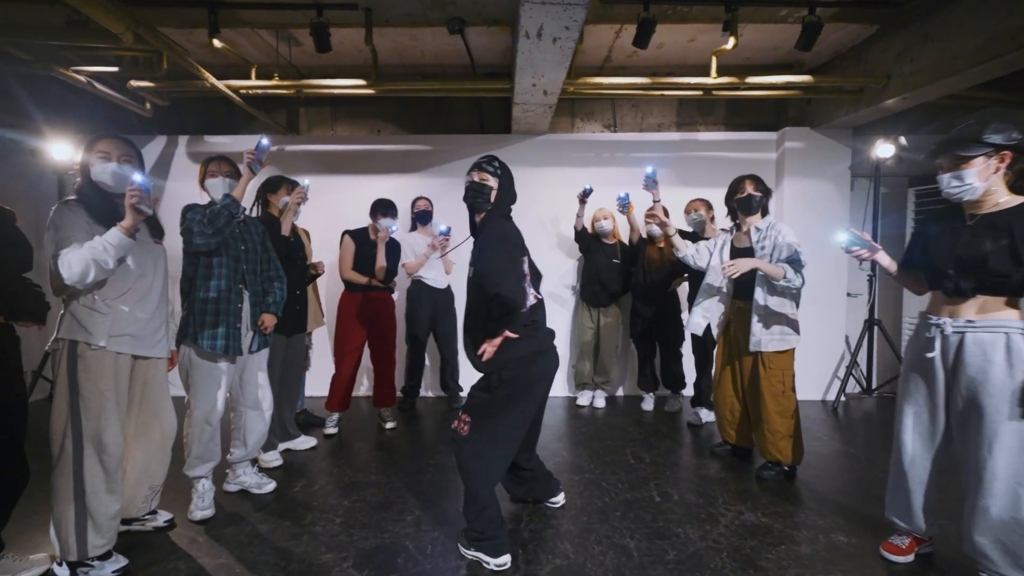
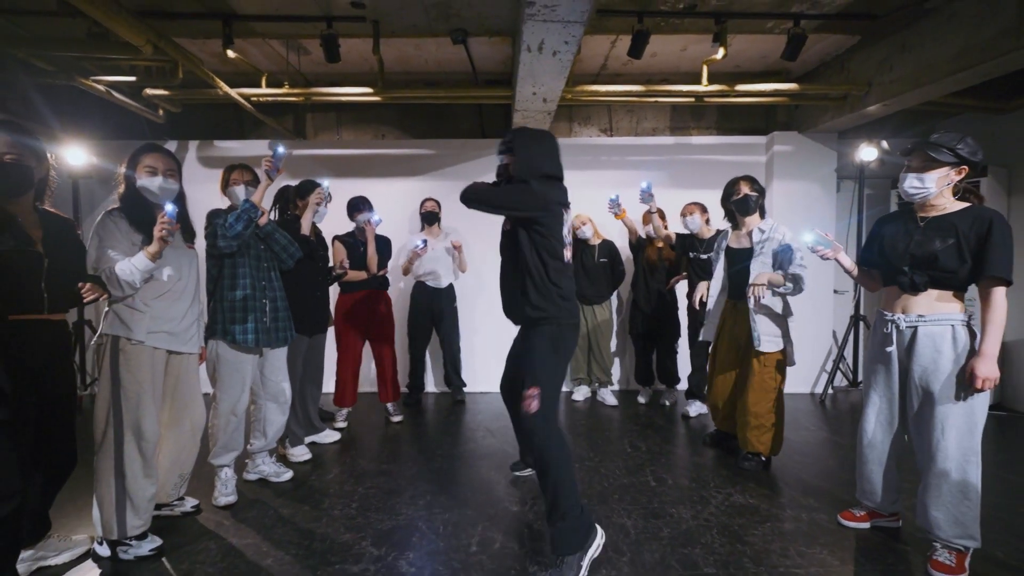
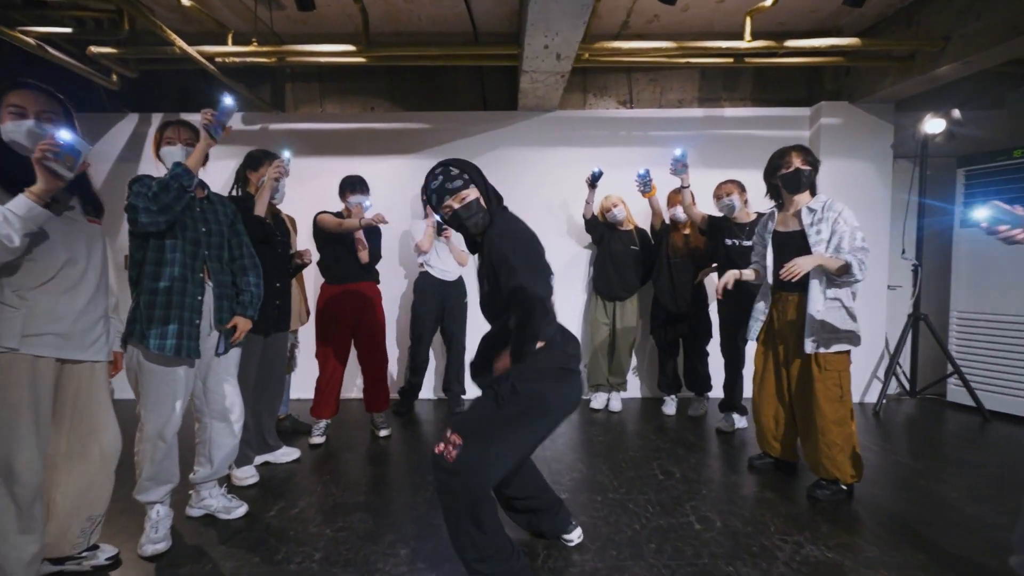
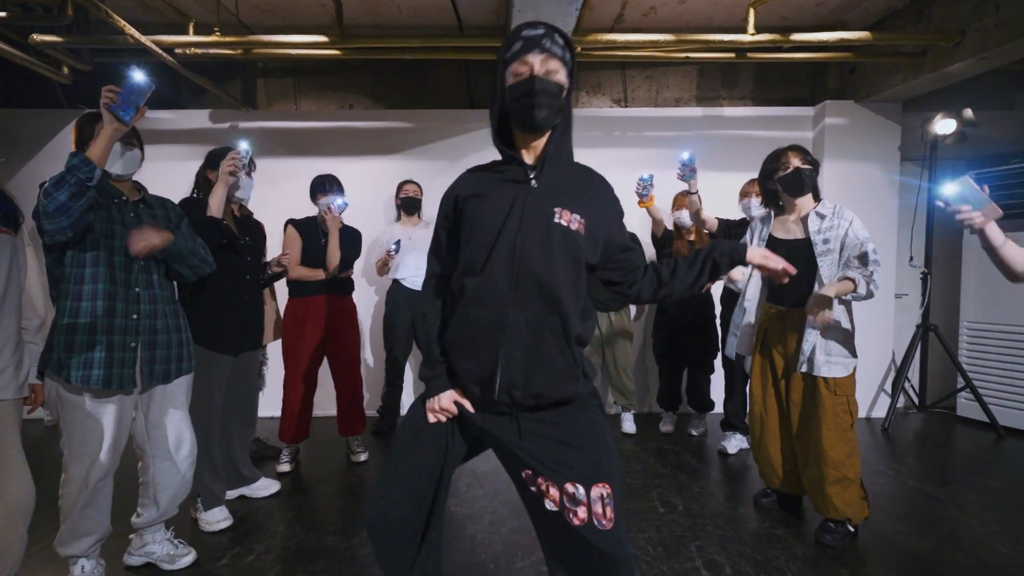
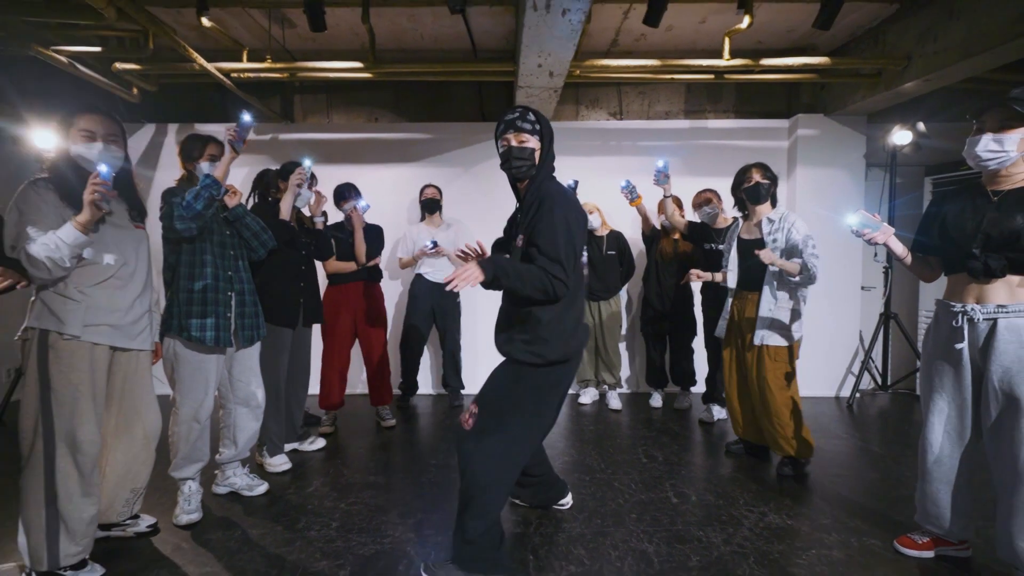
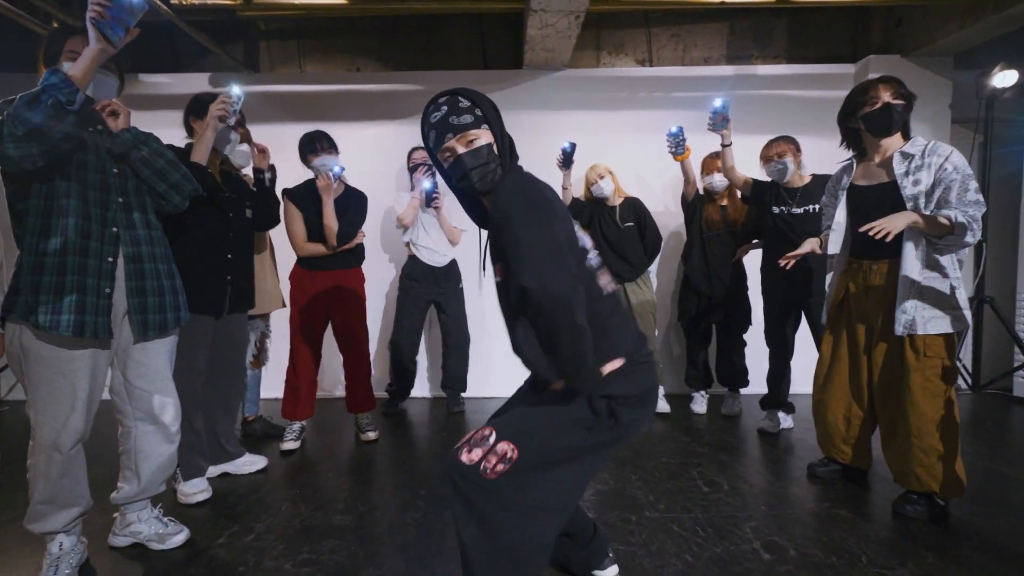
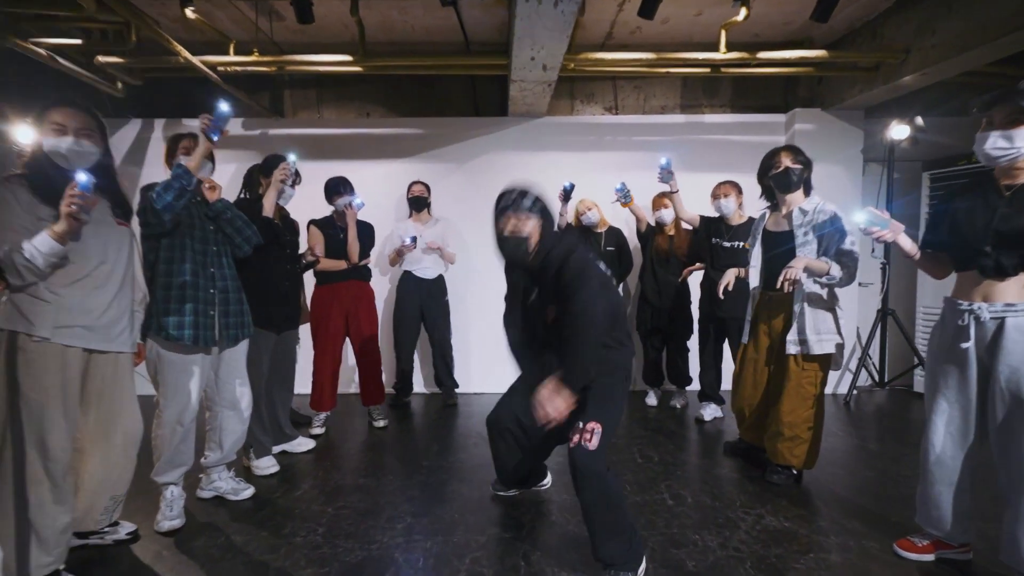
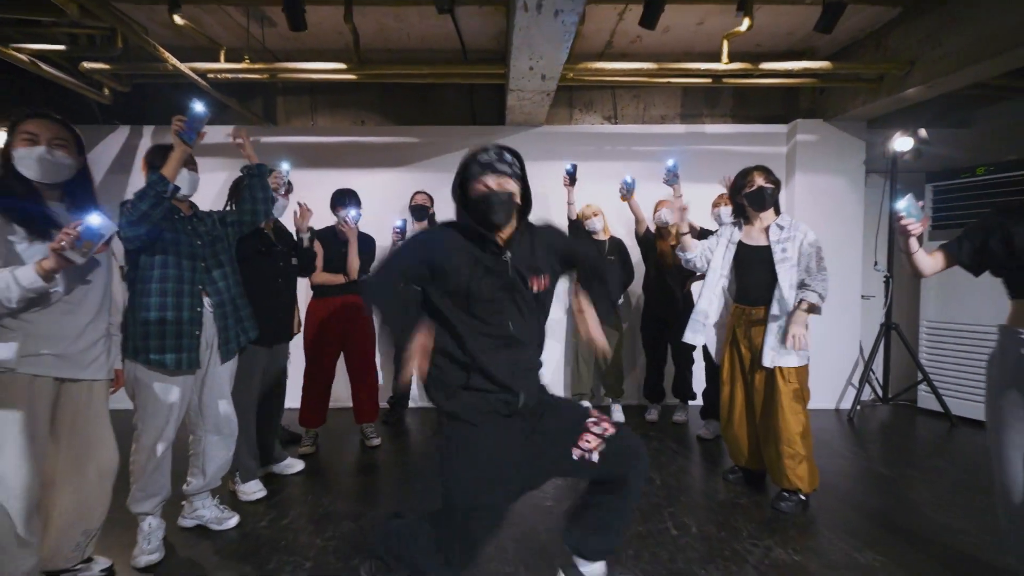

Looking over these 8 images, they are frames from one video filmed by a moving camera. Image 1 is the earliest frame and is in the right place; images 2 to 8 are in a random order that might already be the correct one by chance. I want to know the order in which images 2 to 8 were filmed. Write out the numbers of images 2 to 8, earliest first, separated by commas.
3, 6, 5, 2, 7, 4, 8
